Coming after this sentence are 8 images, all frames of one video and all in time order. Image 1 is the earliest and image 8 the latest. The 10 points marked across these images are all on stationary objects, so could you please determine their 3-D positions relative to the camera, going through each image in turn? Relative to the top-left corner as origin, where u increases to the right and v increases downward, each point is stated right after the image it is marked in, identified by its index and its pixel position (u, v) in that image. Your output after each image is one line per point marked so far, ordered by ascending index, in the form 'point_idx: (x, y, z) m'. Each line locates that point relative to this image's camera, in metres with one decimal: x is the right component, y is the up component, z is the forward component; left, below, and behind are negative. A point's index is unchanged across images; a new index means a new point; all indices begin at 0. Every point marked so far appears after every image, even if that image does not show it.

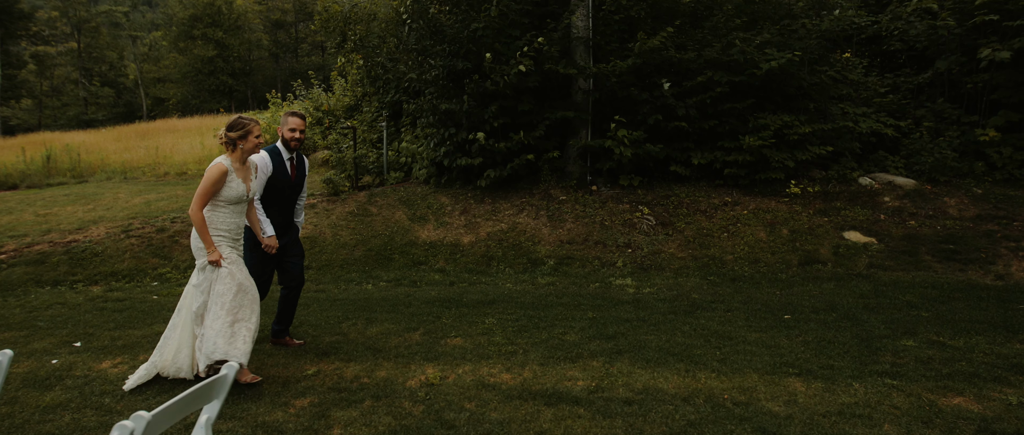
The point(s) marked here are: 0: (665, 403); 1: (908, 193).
0: (+0.8, -1.0, +3.7) m
1: (+4.8, +0.3, +8.2) m
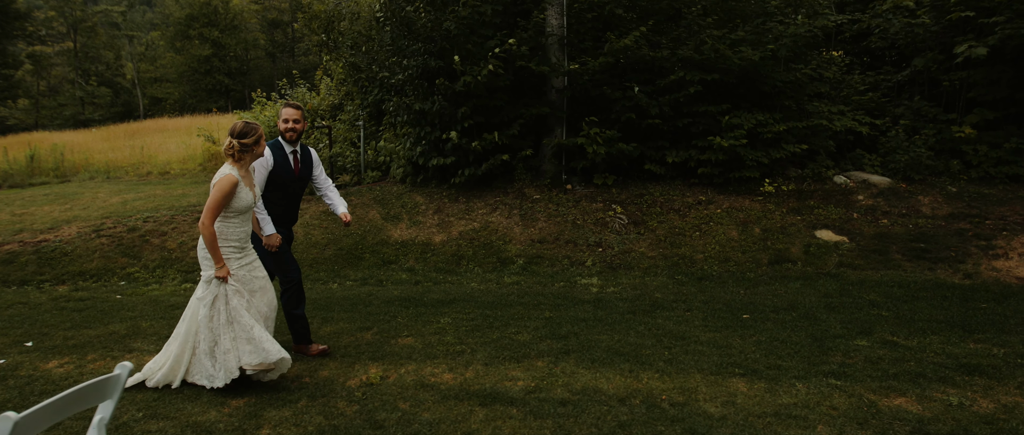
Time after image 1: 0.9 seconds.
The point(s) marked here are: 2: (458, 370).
0: (+0.5, -1.0, +3.7) m
1: (+4.4, +0.3, +8.1) m
2: (-0.3, -1.0, +4.3) m
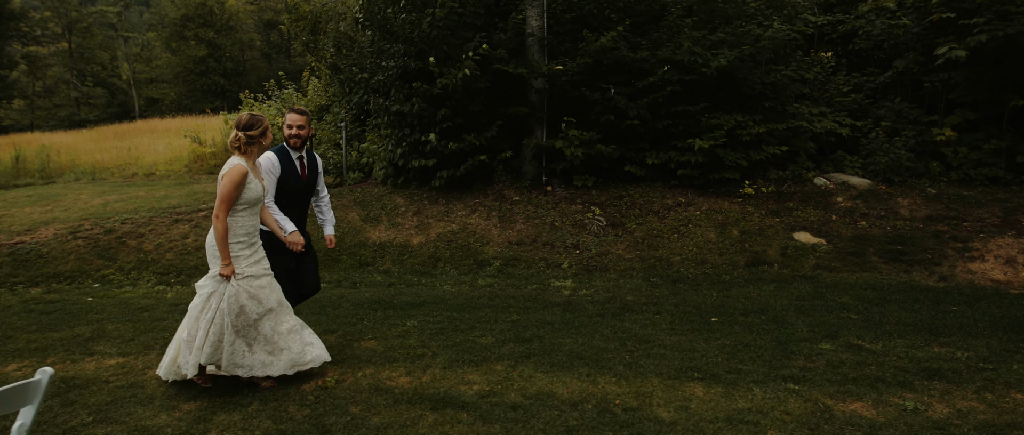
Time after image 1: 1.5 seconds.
0: (+0.2, -1.0, +3.7) m
1: (+4.2, +0.3, +8.1) m
2: (-0.6, -1.0, +4.3) m
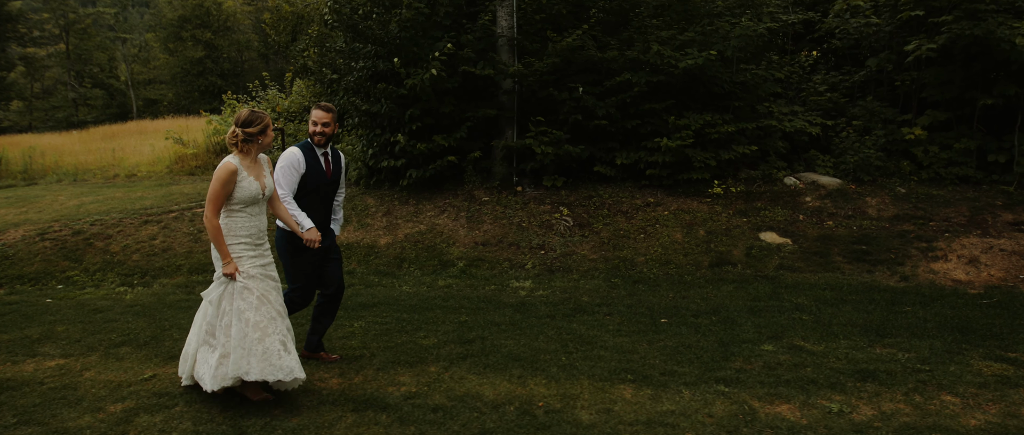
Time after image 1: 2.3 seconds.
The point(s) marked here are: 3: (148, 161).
0: (-0.2, -1.0, +3.7) m
1: (+3.8, +0.3, +8.0) m
2: (-1.0, -1.0, +4.3) m
3: (-6.9, +1.1, +12.8) m
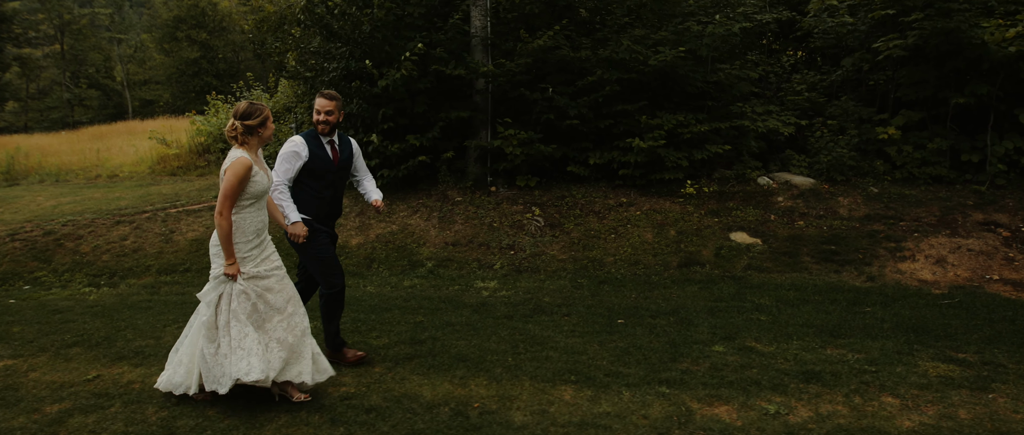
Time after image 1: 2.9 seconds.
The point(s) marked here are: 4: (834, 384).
0: (-0.6, -1.0, +3.7) m
1: (+3.4, +0.3, +8.0) m
2: (-1.4, -1.0, +4.2) m
3: (-7.2, +1.1, +12.8) m
4: (+1.9, -1.0, +4.0) m
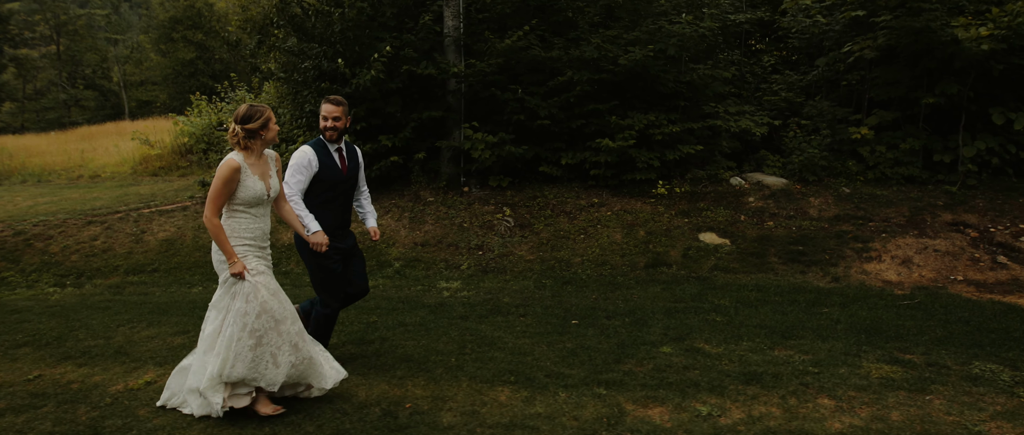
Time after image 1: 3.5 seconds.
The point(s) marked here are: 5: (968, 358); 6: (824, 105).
0: (-1.0, -1.0, +3.6) m
1: (+3.1, +0.3, +8.0) m
2: (-1.7, -1.0, +4.2) m
3: (-7.5, +1.1, +12.9) m
4: (+1.5, -1.0, +4.0) m
5: (+2.9, -0.9, +4.3) m
6: (+4.0, +1.5, +8.8) m
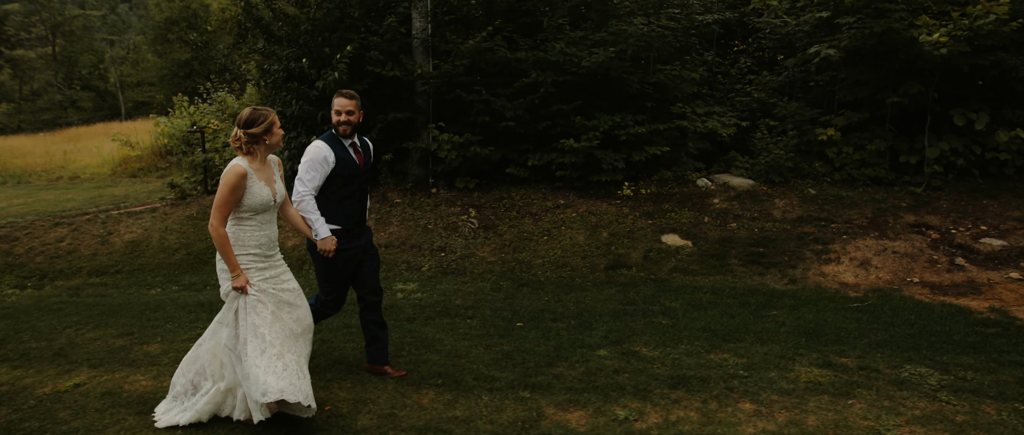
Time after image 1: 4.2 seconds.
0: (-1.4, -1.1, +3.6) m
1: (+2.7, +0.3, +8.0) m
2: (-2.2, -1.0, +4.2) m
3: (-7.9, +1.0, +12.9) m
4: (+1.1, -1.0, +4.0) m
5: (+2.5, -0.9, +4.3) m
6: (+3.6, +1.4, +8.7) m
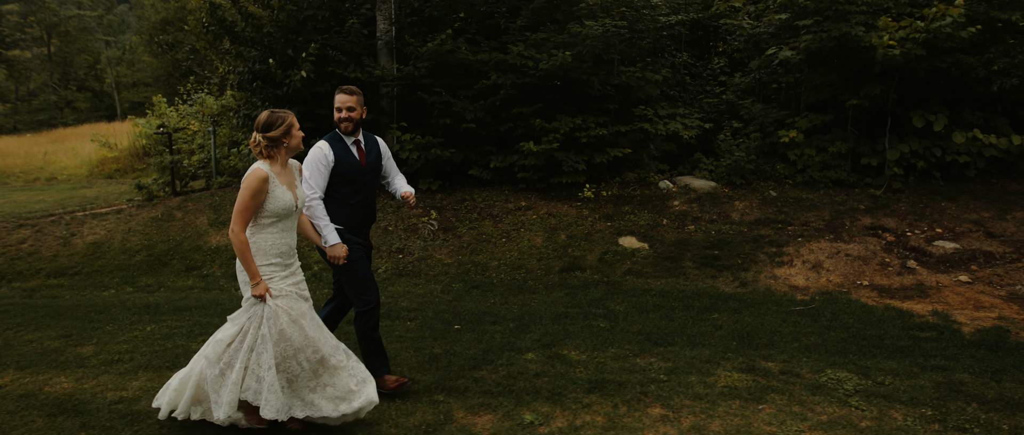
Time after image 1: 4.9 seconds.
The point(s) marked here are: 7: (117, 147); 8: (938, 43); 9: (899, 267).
0: (-1.9, -1.1, +3.6) m
1: (+2.2, +0.2, +7.9) m
2: (-2.7, -1.0, +4.2) m
3: (-8.3, +1.0, +13.0) m
4: (+0.6, -1.0, +4.0) m
5: (+2.0, -0.9, +4.3) m
6: (+3.2, +1.4, +8.7) m
7: (-7.5, +1.3, +12.9) m
8: (+4.5, +1.8, +7.1) m
9: (+3.6, -0.5, +6.4) m
